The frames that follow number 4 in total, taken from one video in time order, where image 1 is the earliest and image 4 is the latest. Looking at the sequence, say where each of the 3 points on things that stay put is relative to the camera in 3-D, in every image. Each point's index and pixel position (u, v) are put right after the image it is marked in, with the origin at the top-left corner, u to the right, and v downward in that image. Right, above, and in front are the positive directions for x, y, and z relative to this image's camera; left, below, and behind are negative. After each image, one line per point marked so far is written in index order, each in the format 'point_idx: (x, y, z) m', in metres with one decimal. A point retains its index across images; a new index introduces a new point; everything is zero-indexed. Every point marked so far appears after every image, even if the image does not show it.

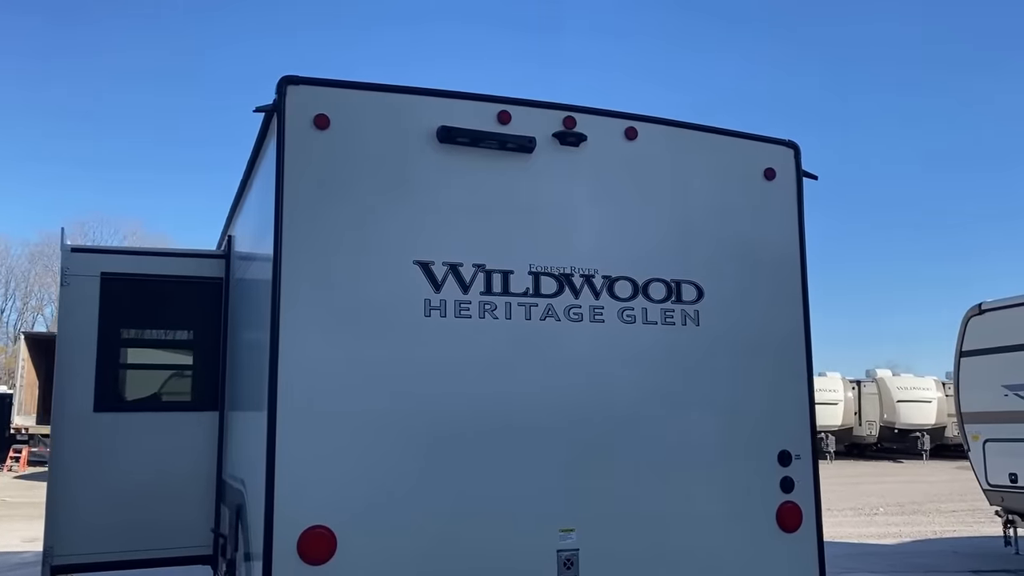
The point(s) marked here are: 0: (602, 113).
0: (+0.4, +0.7, +3.6) m
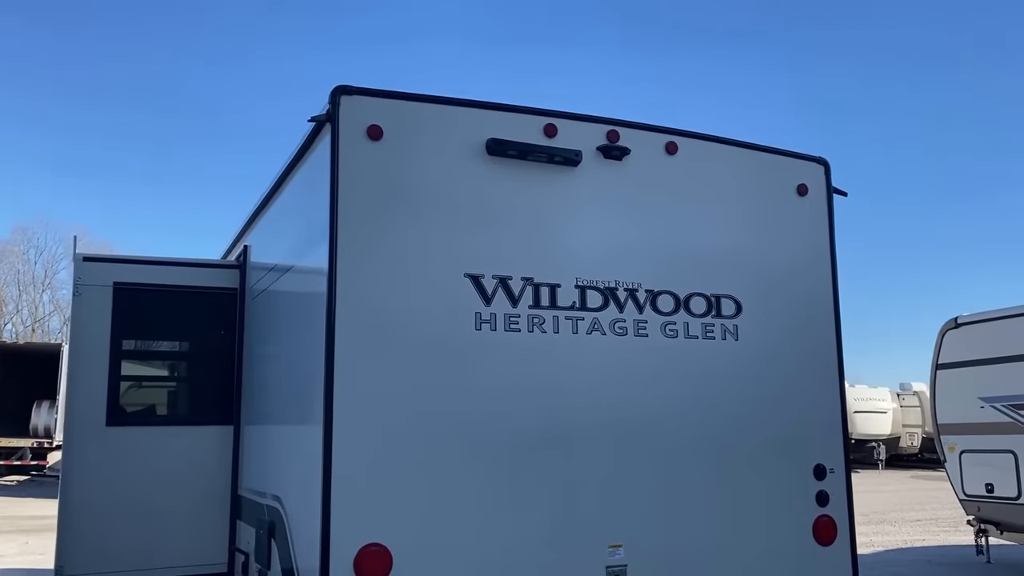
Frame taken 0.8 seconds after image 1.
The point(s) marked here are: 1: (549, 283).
0: (+0.6, +0.7, +3.6) m
1: (+0.2, 0.0, +3.3) m
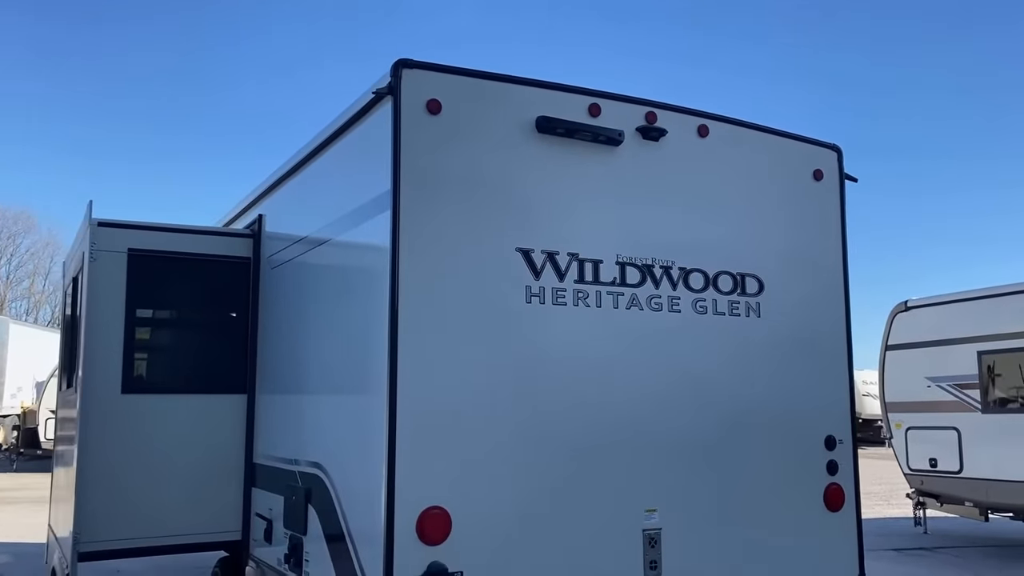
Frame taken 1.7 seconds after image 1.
0: (+0.7, +0.8, +3.7) m
1: (+0.3, +0.1, +3.4) m
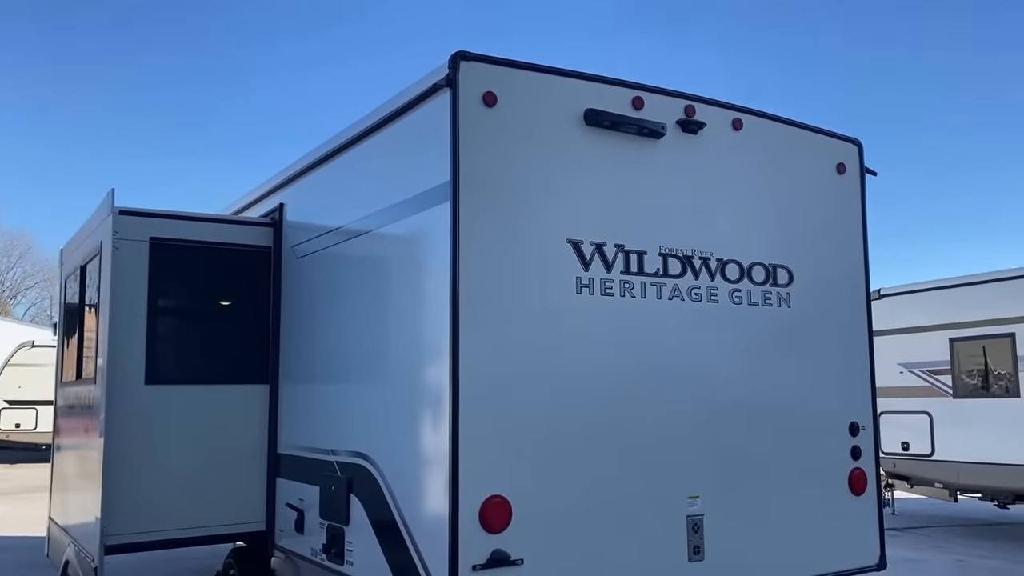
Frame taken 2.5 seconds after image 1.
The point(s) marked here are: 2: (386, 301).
0: (+0.9, +0.8, +3.8) m
1: (+0.5, +0.2, +3.4) m
2: (-0.5, -0.1, +3.6) m
